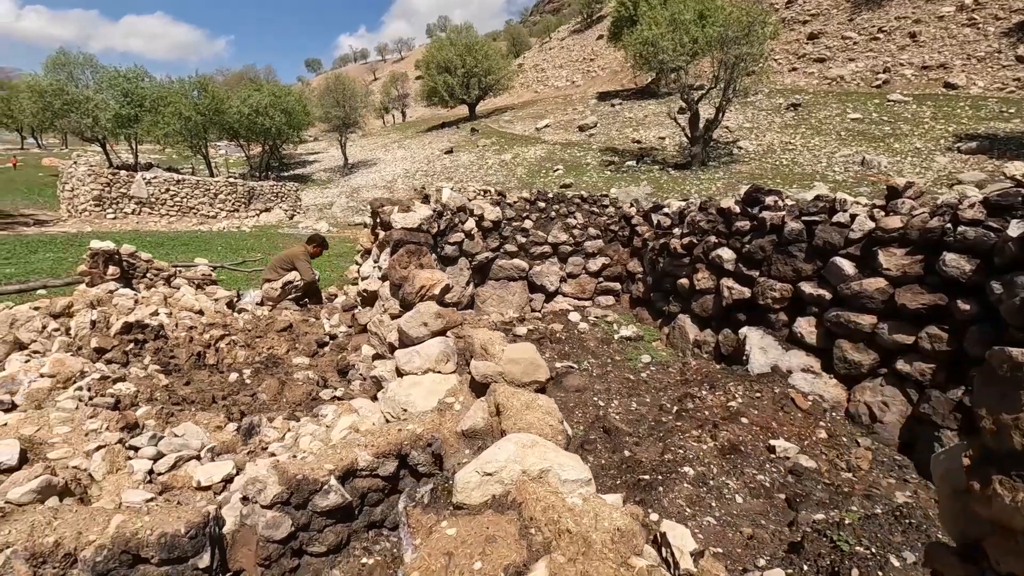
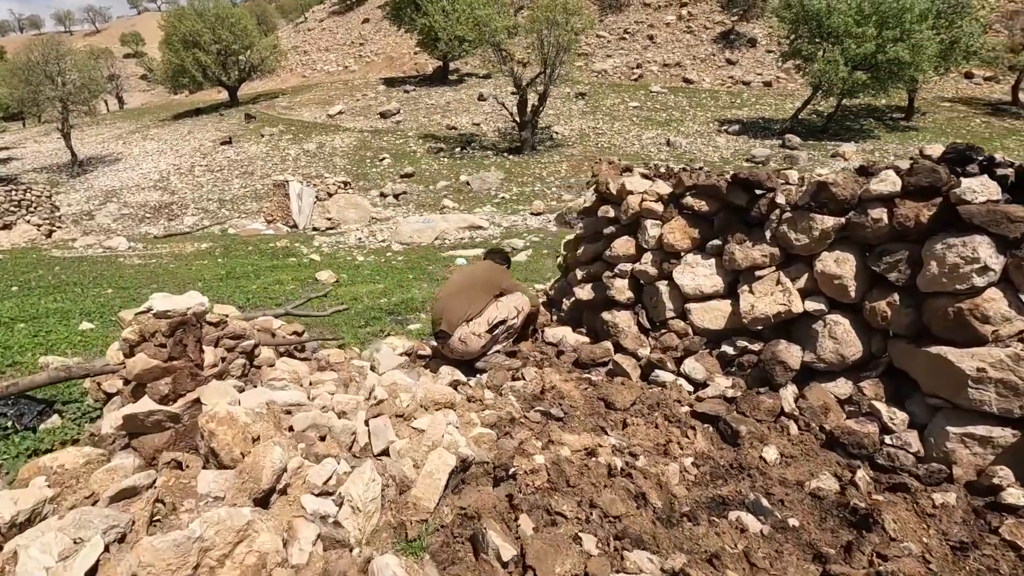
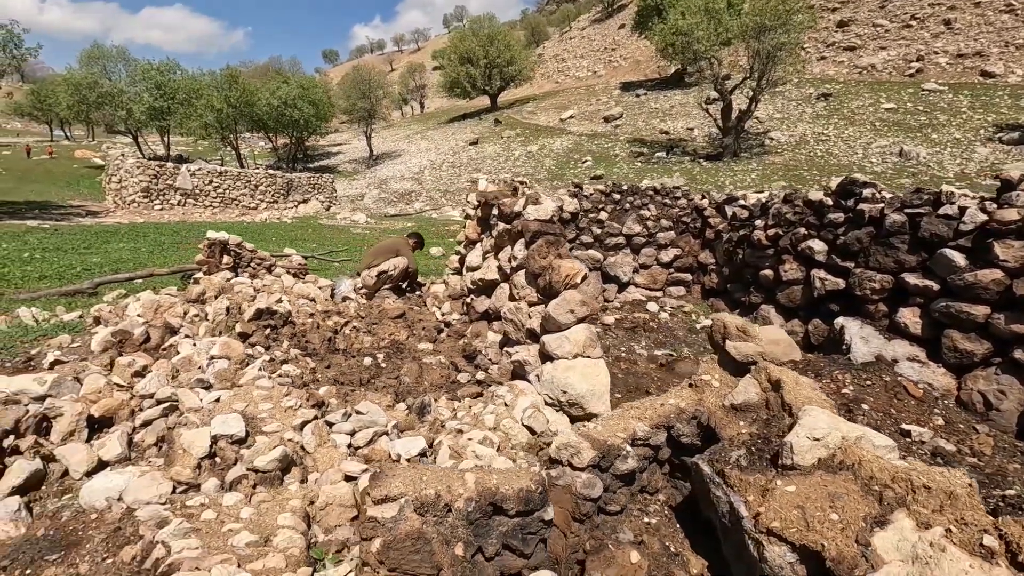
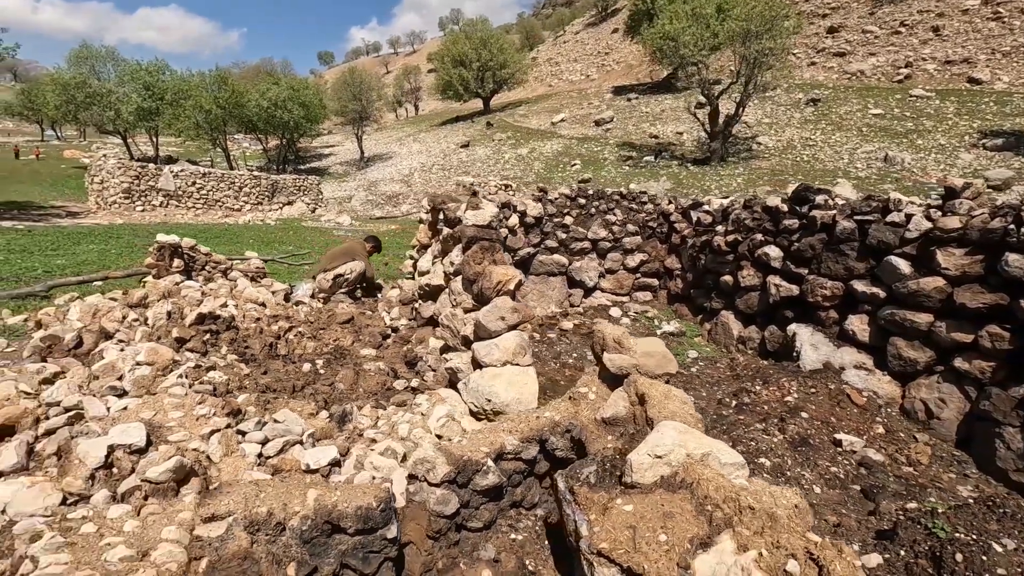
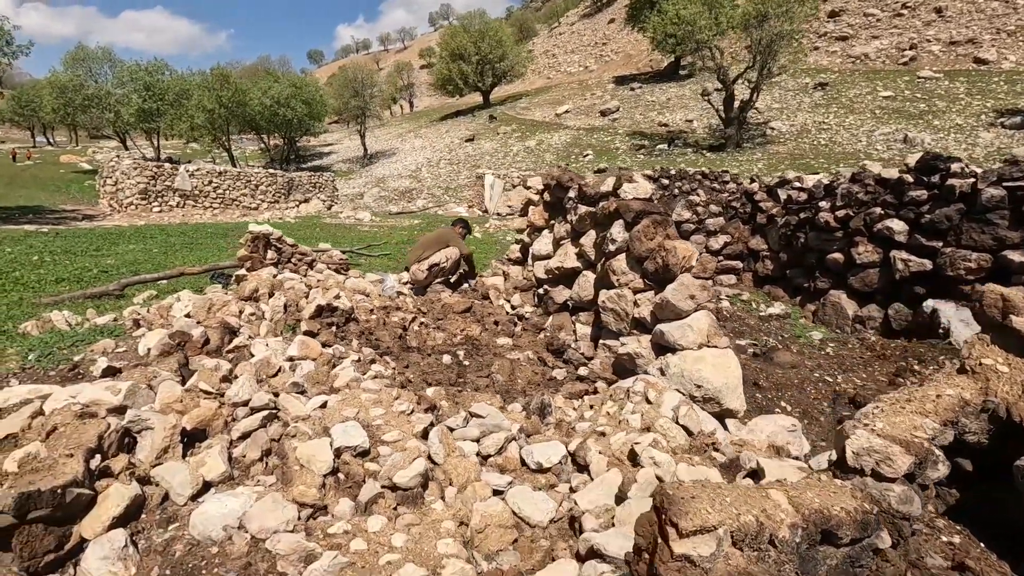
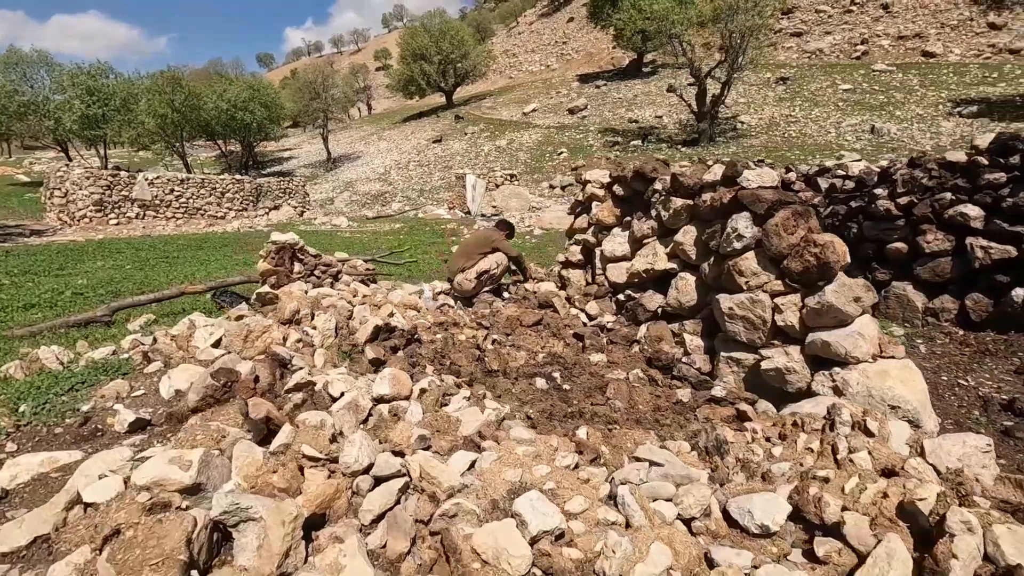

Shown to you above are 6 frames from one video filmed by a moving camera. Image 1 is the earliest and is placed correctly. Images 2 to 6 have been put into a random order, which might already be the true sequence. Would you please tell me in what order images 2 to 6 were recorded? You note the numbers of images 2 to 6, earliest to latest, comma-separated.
4, 3, 5, 6, 2
